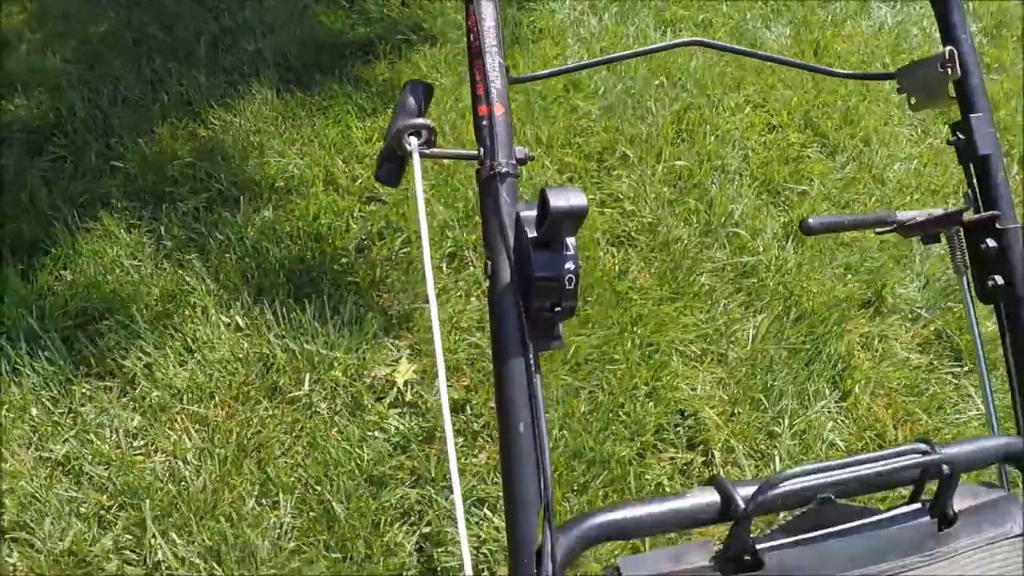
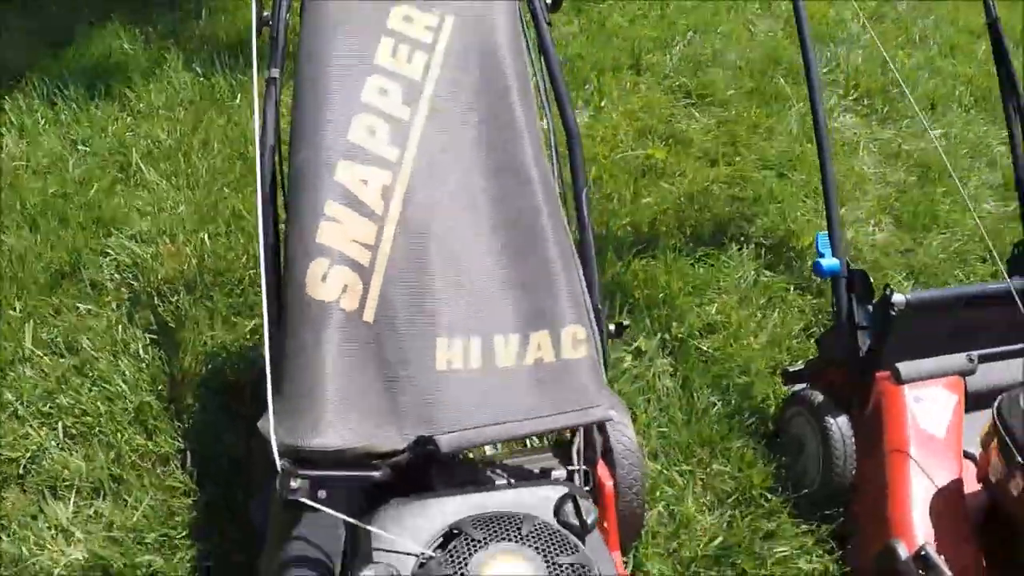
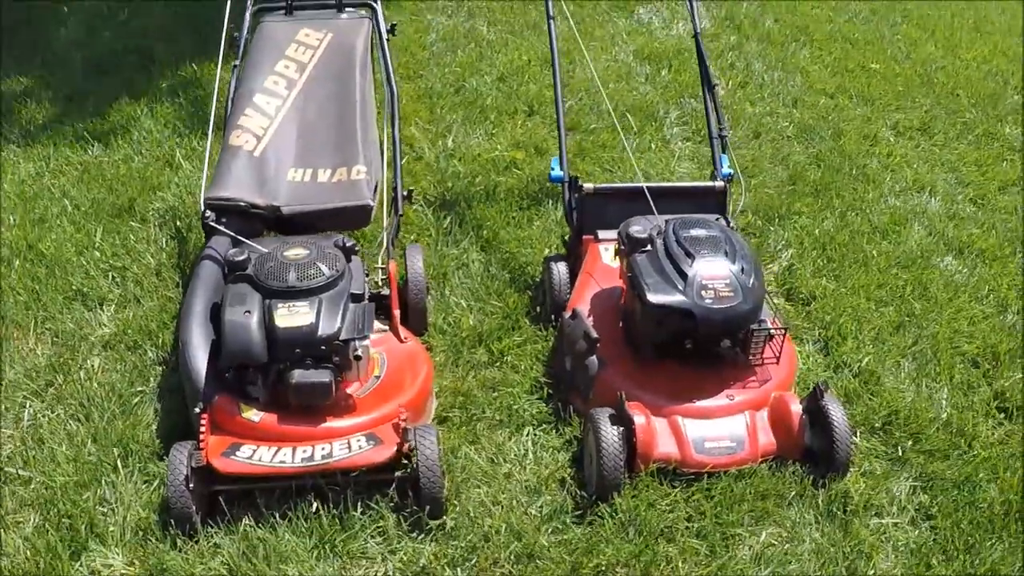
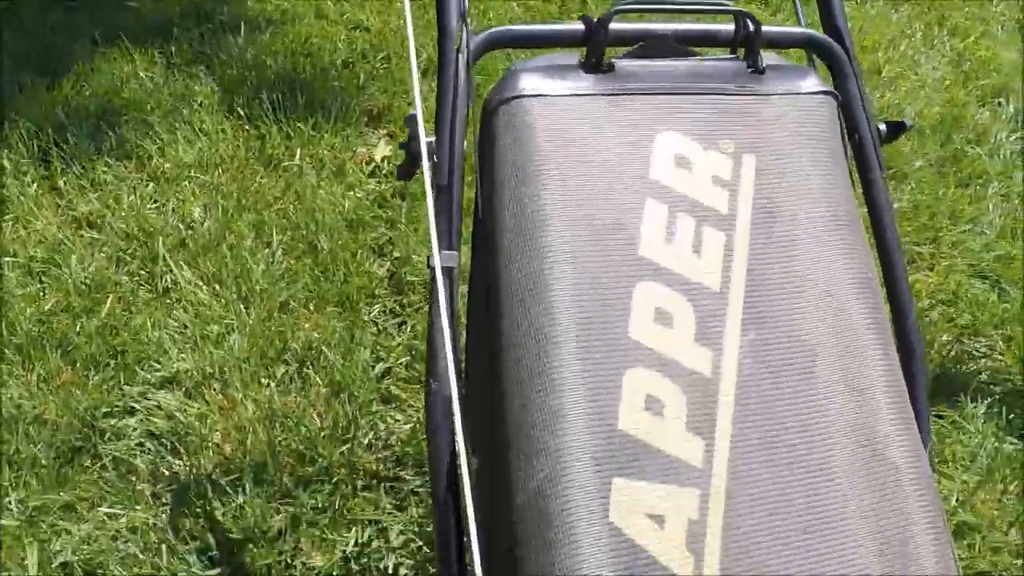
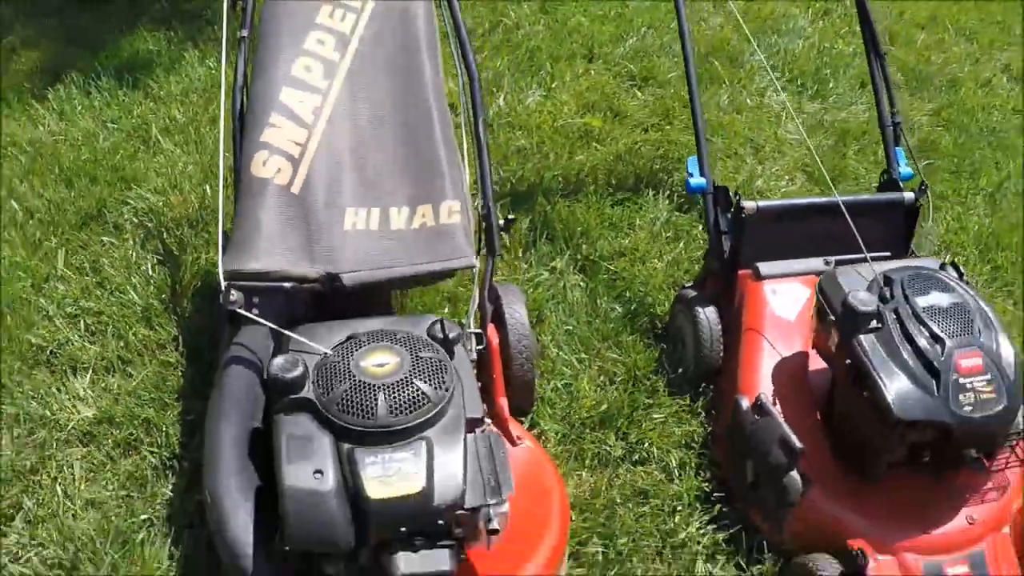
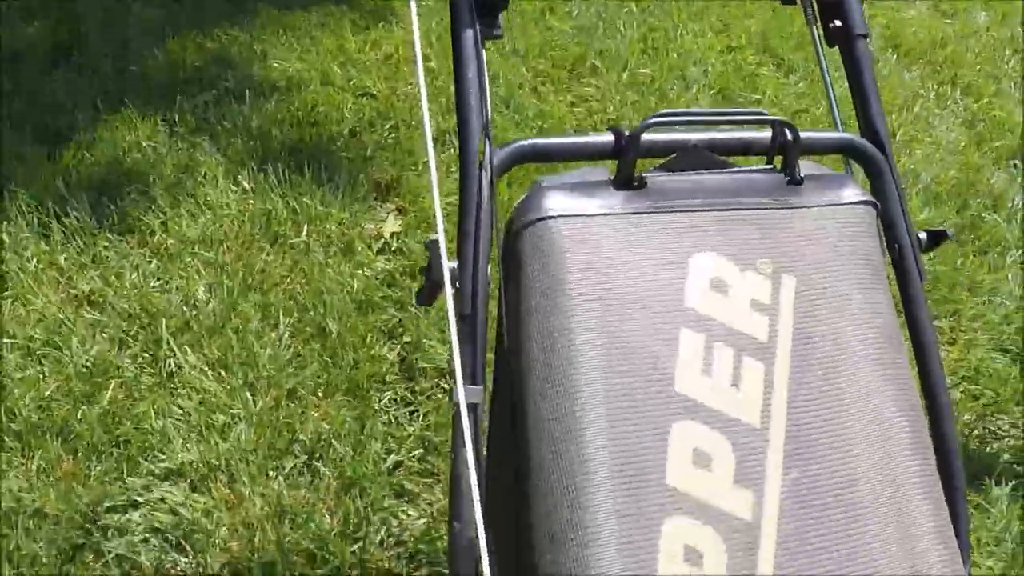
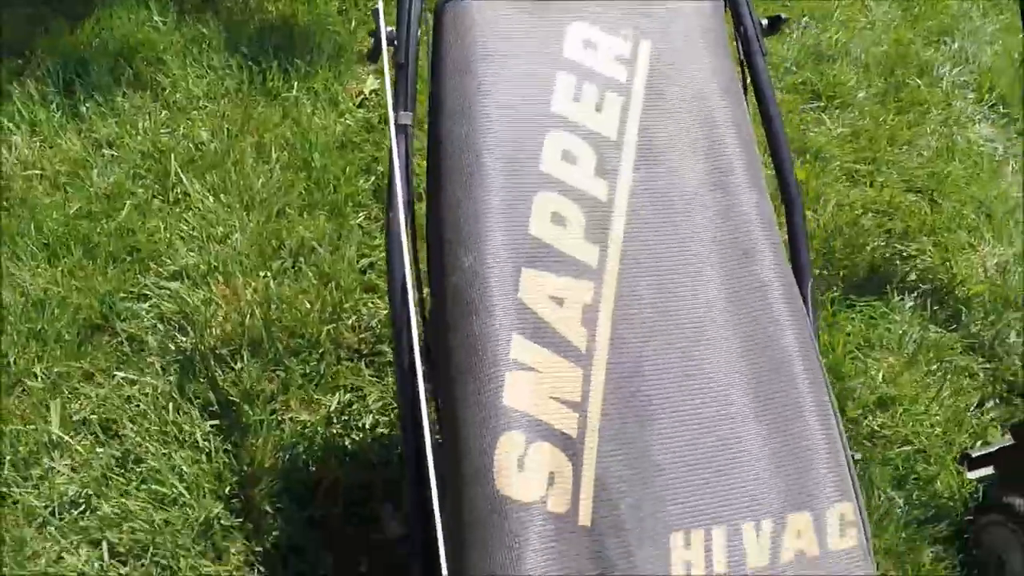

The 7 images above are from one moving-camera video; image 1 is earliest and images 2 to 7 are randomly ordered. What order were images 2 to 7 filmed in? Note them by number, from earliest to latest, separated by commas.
6, 4, 7, 2, 5, 3
